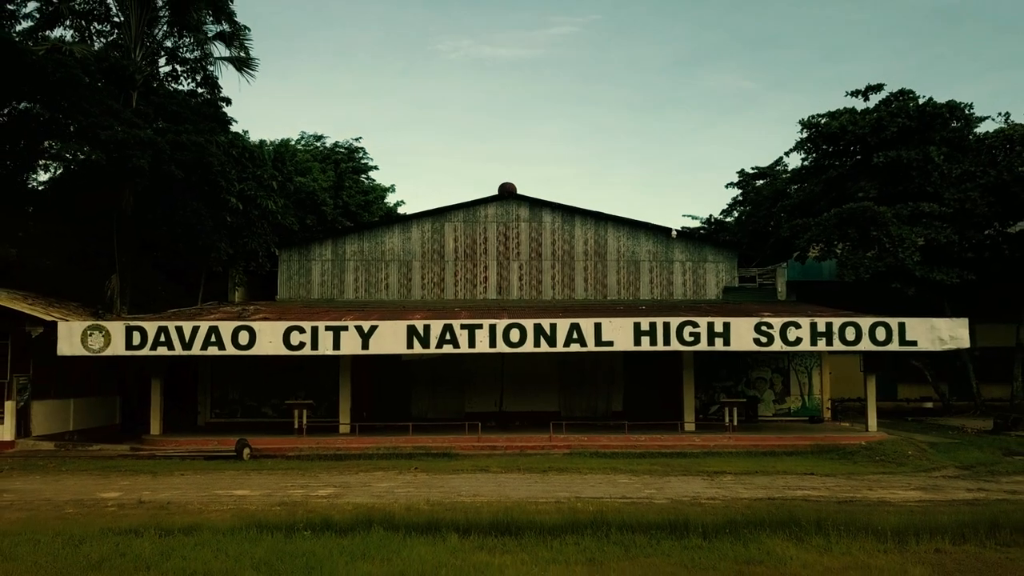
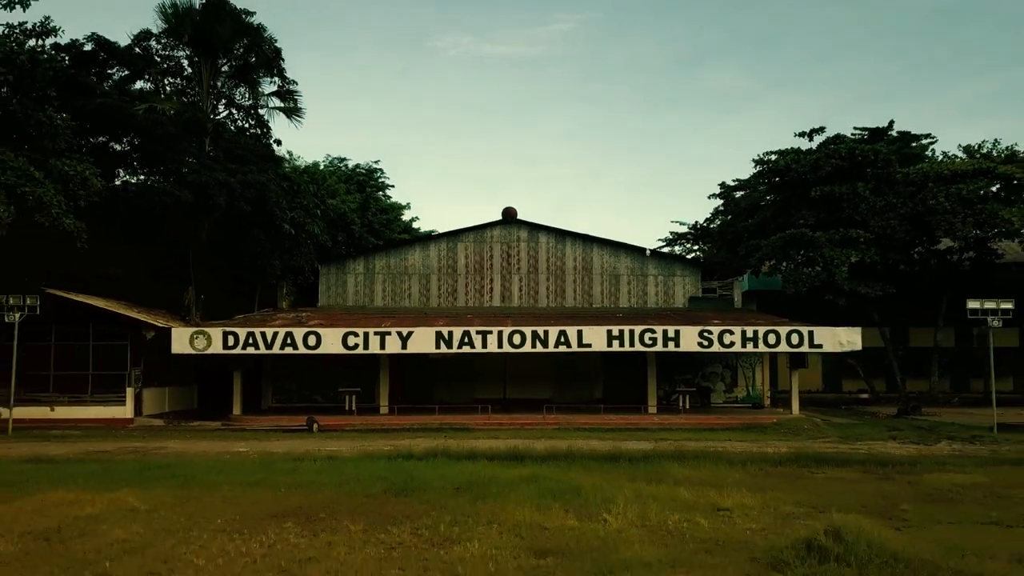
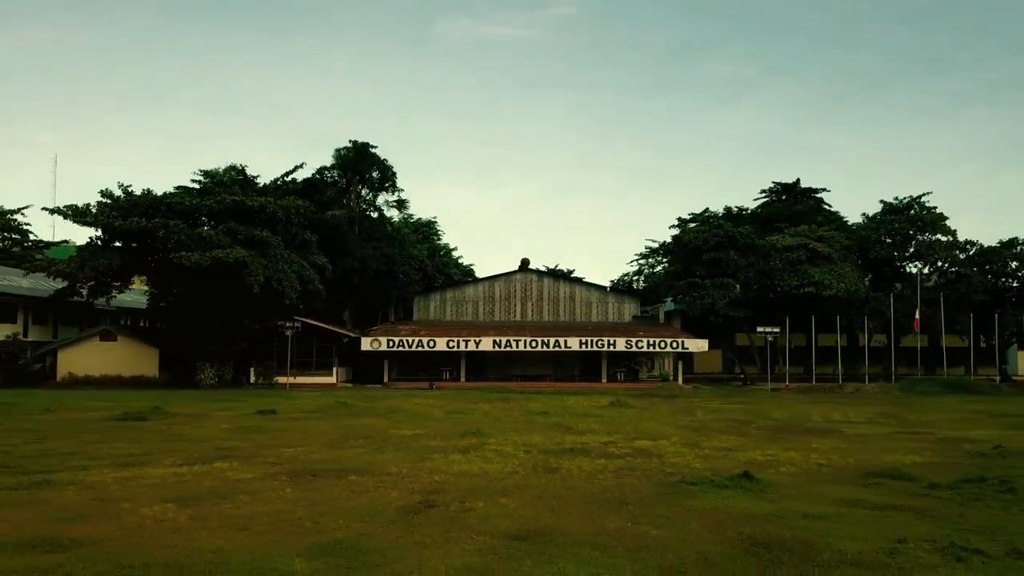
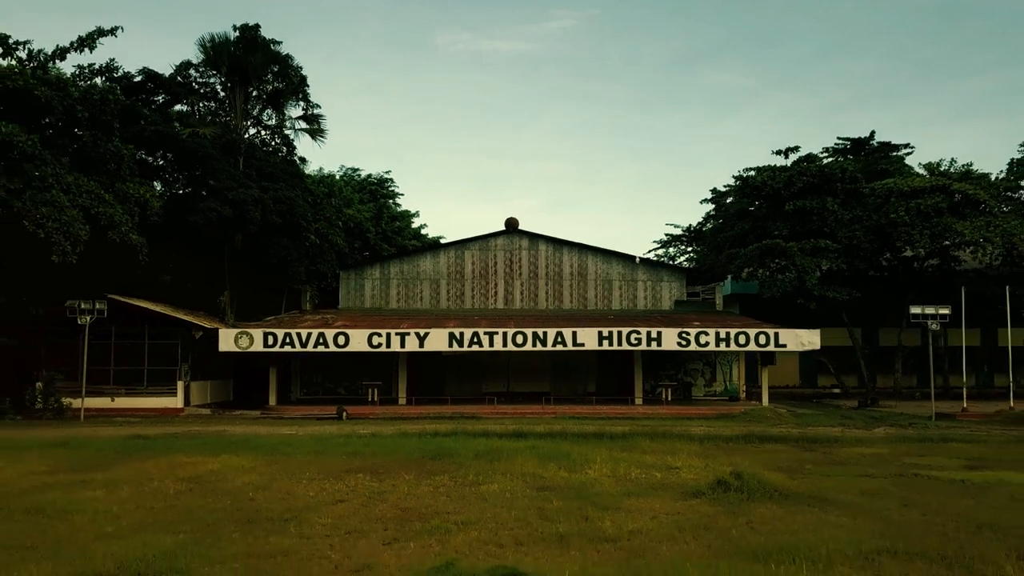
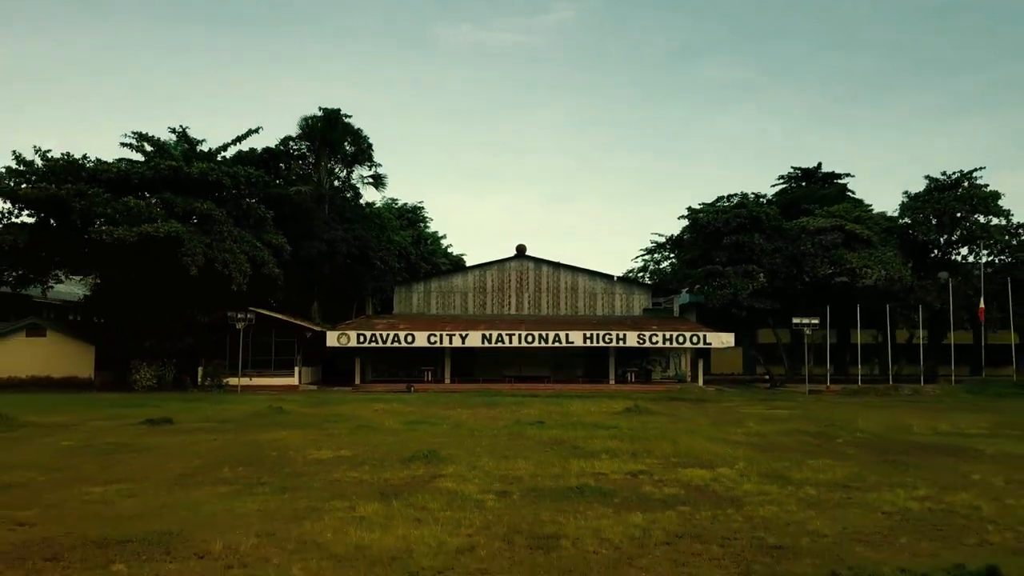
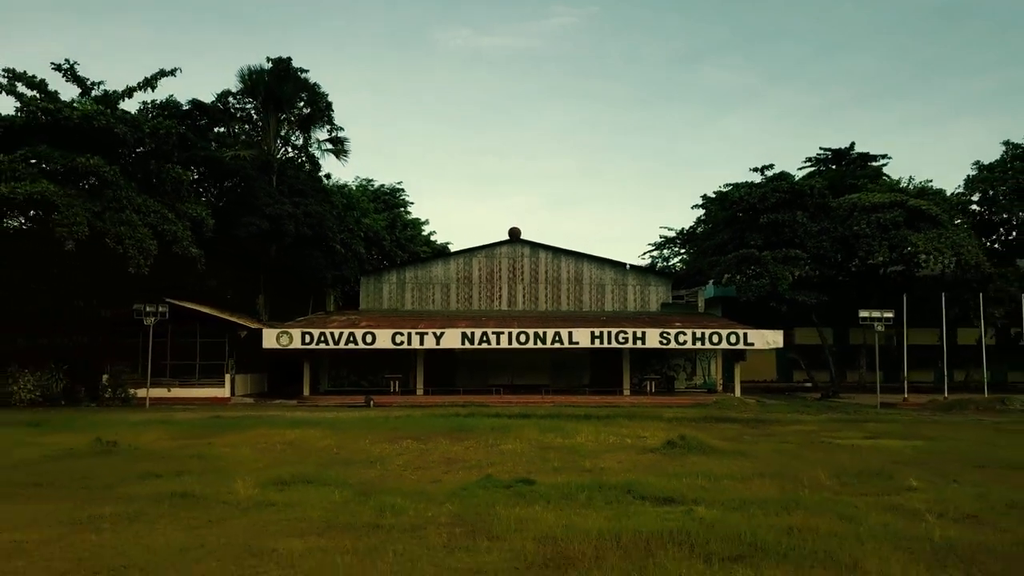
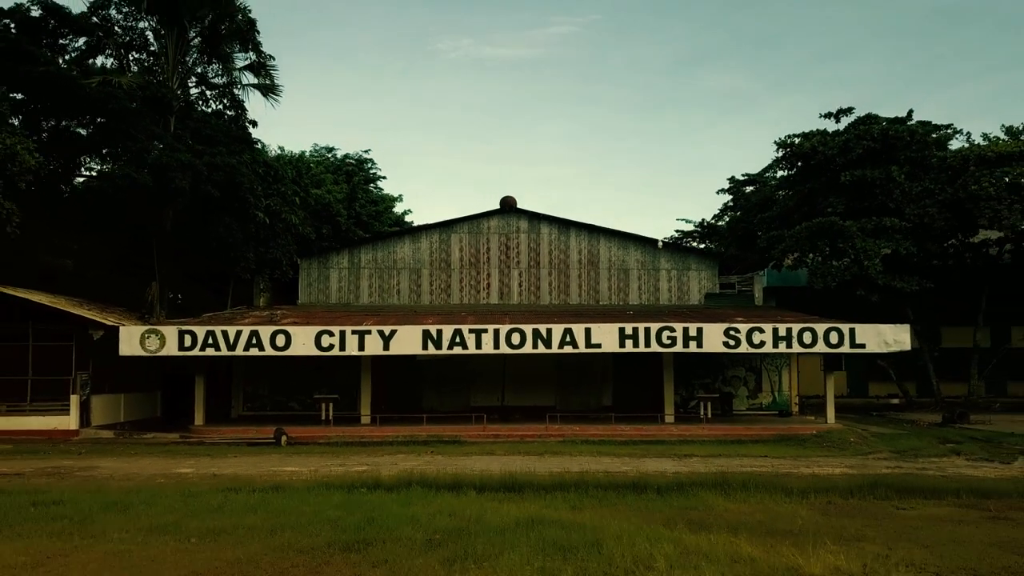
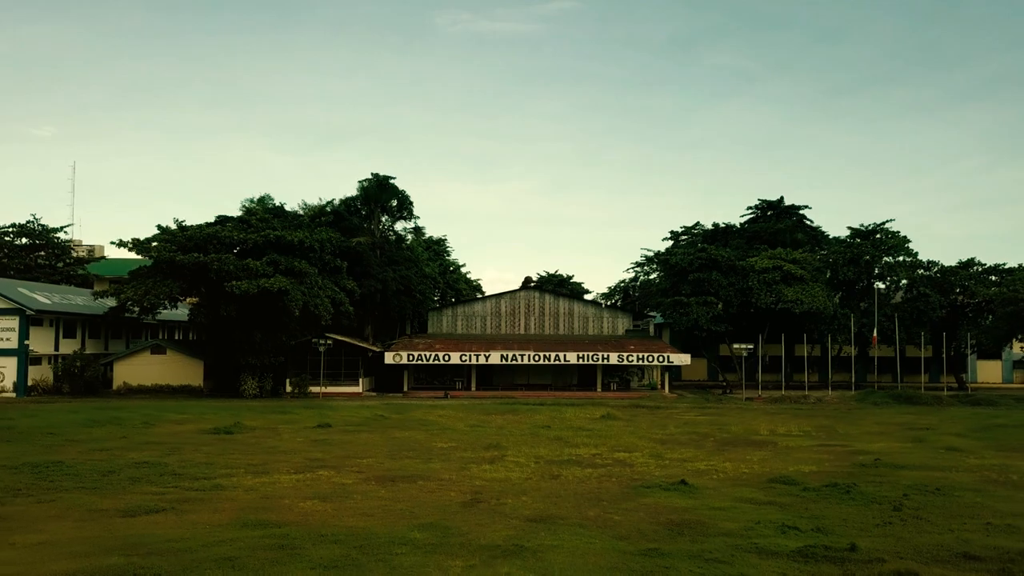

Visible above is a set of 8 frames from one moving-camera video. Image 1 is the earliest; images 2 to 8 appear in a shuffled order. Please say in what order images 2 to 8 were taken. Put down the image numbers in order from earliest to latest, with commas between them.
7, 2, 4, 6, 5, 3, 8
